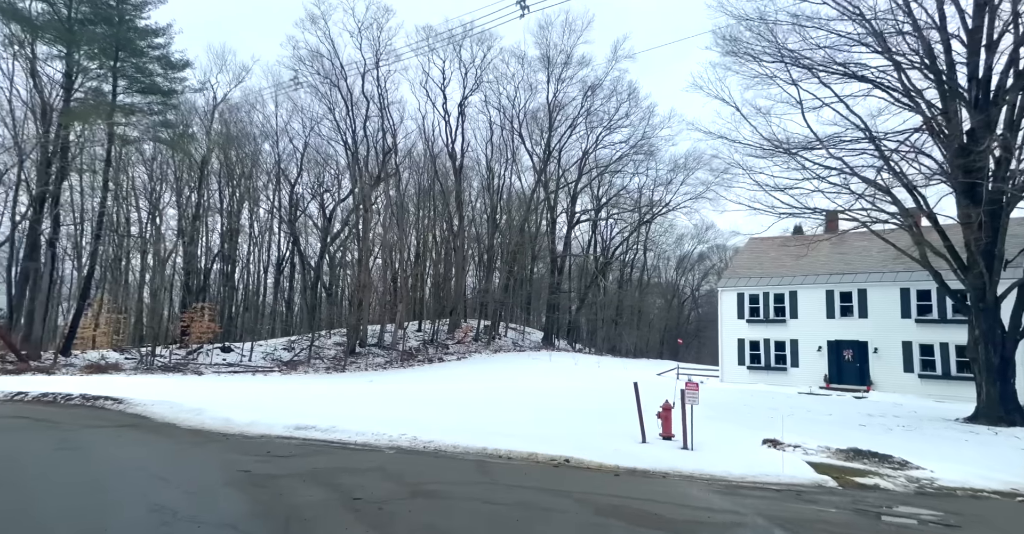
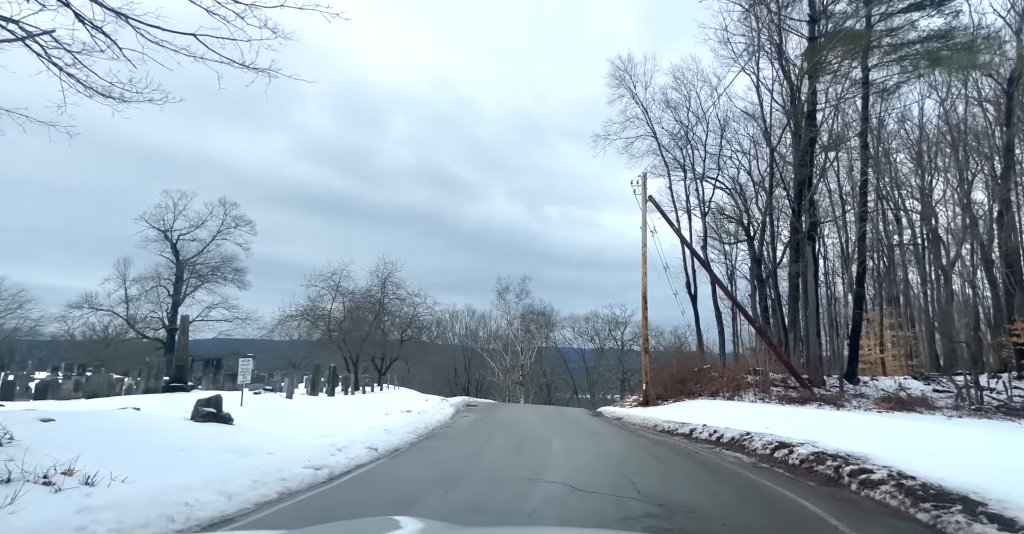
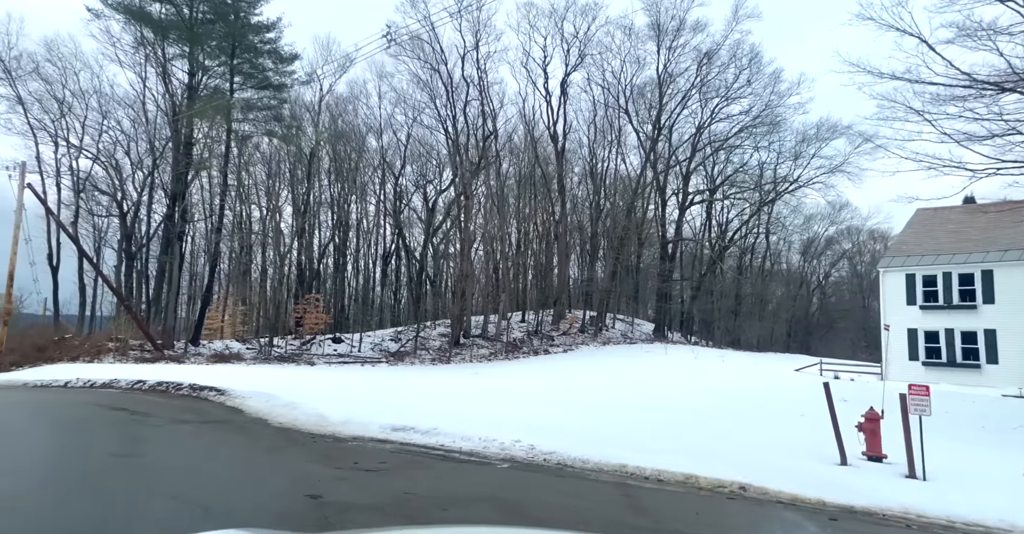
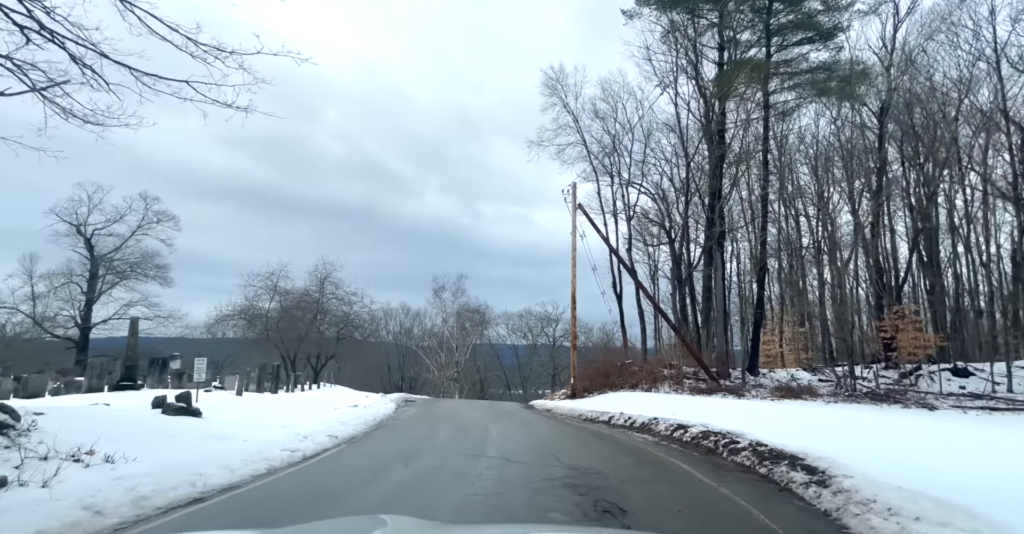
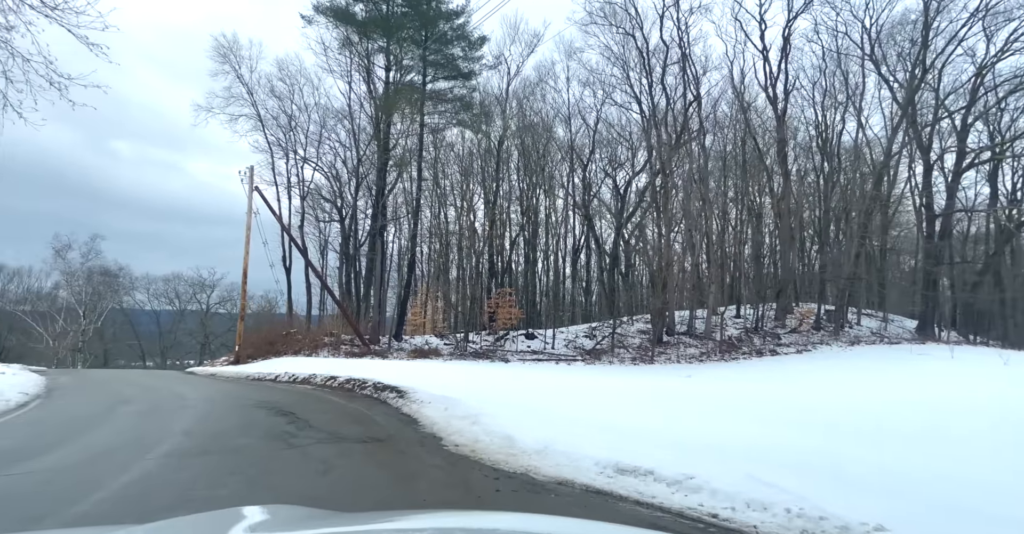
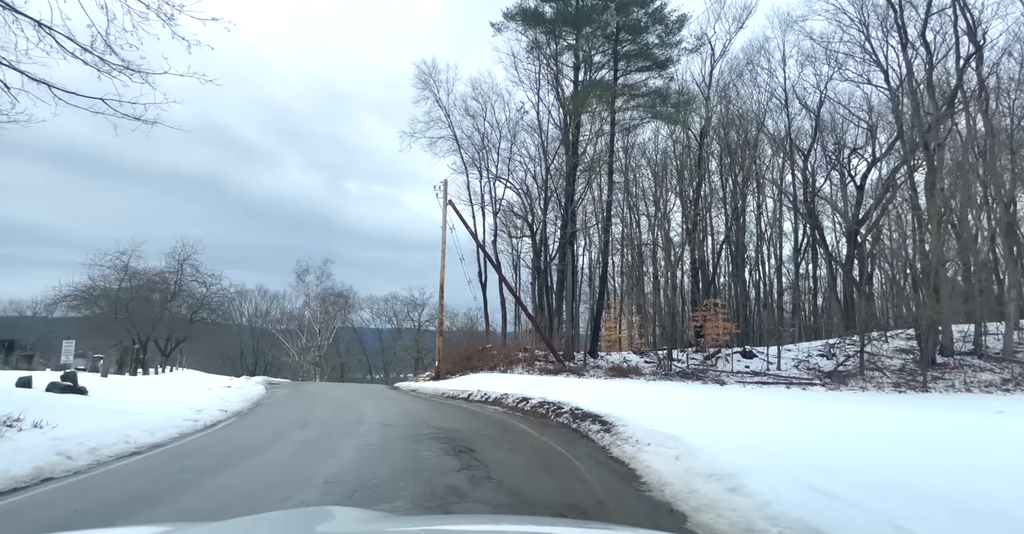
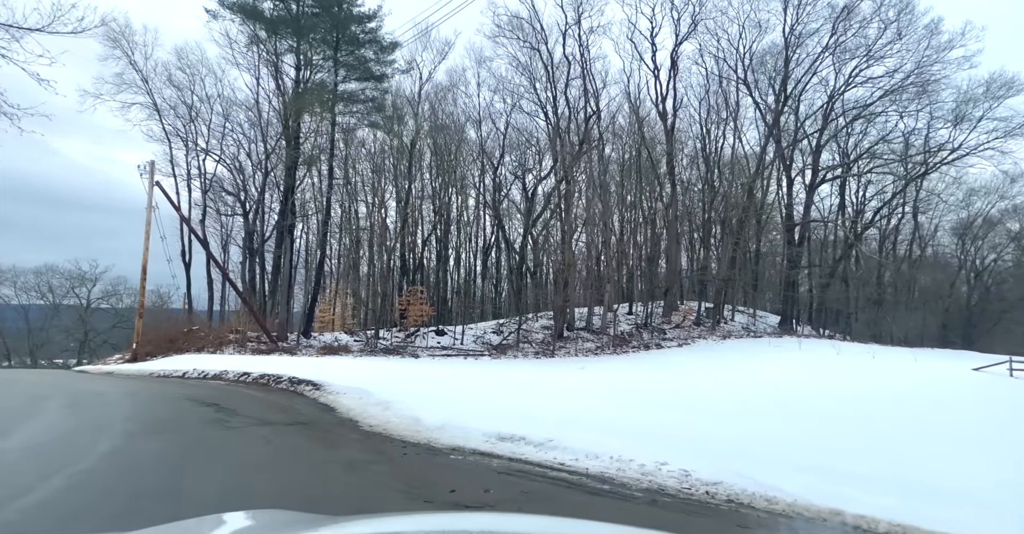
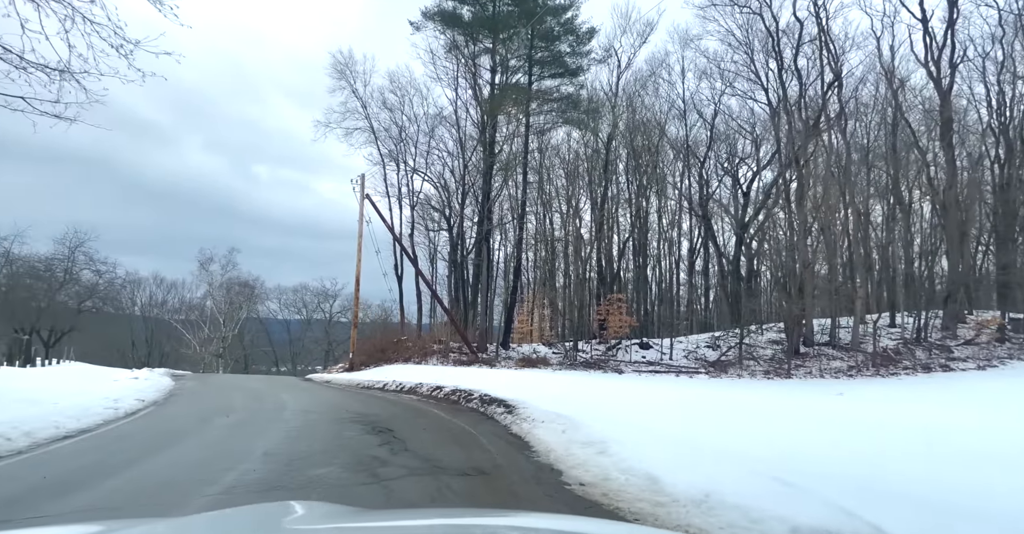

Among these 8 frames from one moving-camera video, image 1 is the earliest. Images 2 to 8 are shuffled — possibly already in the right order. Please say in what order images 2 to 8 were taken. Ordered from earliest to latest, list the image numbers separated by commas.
3, 7, 5, 8, 6, 4, 2
